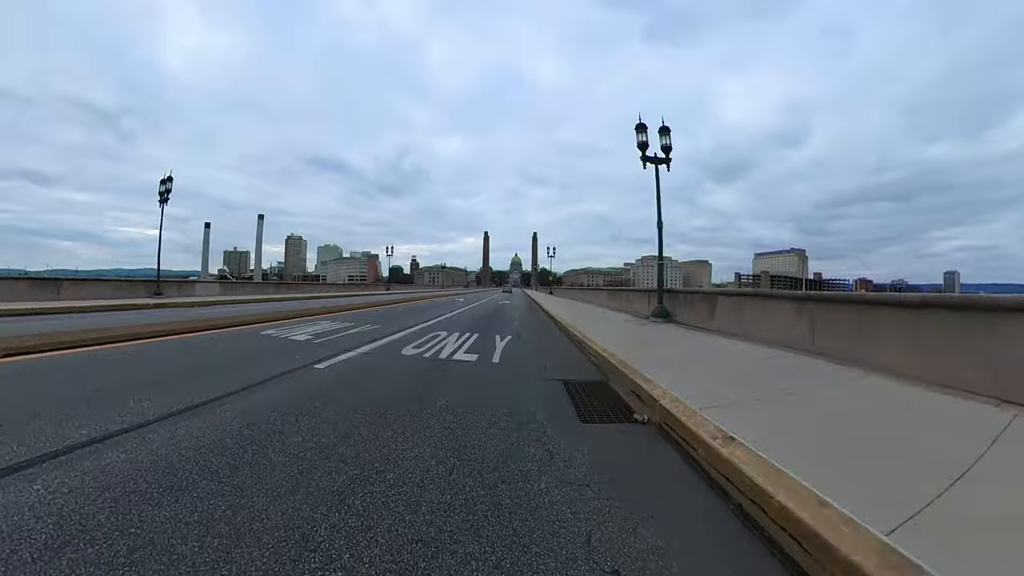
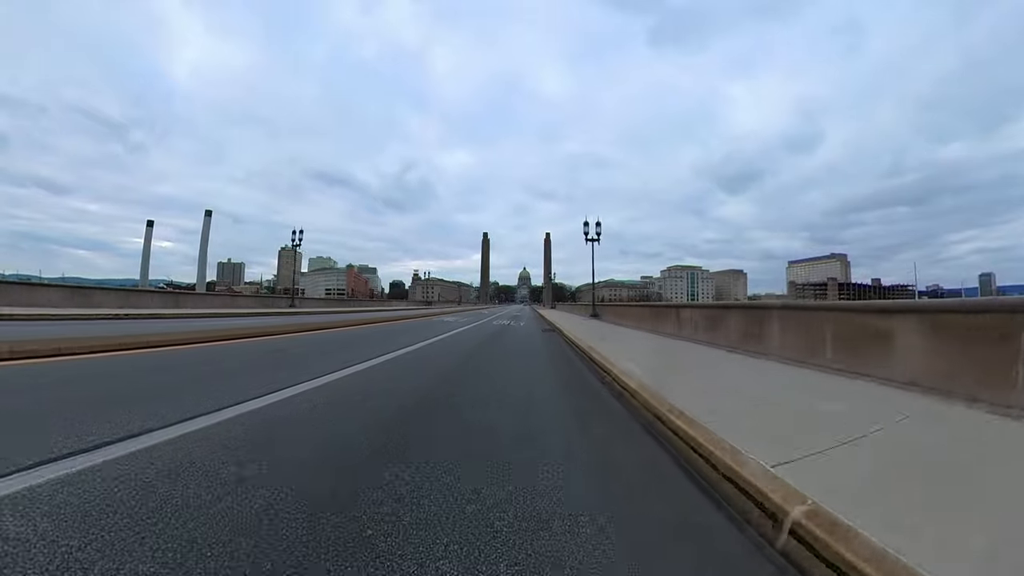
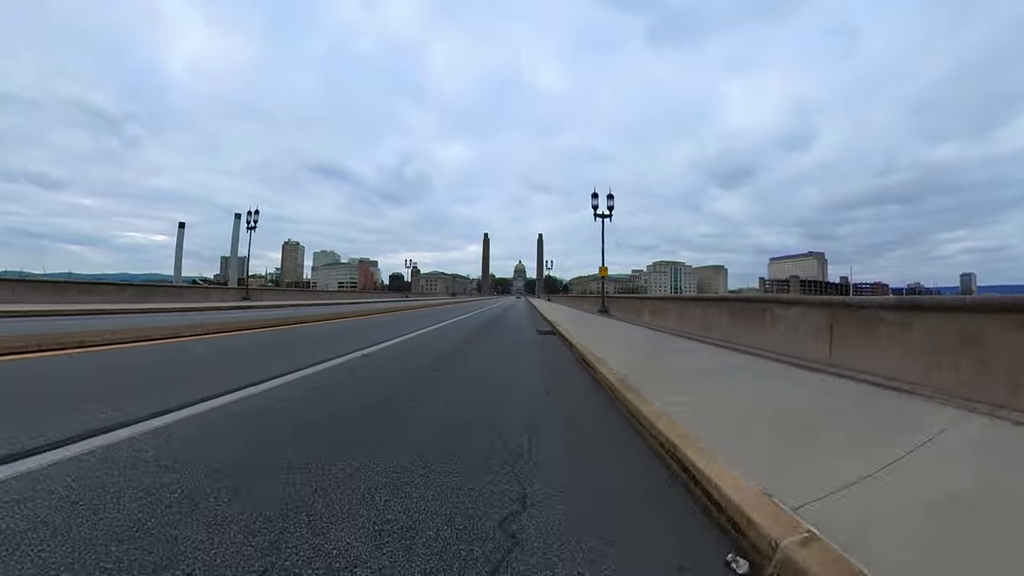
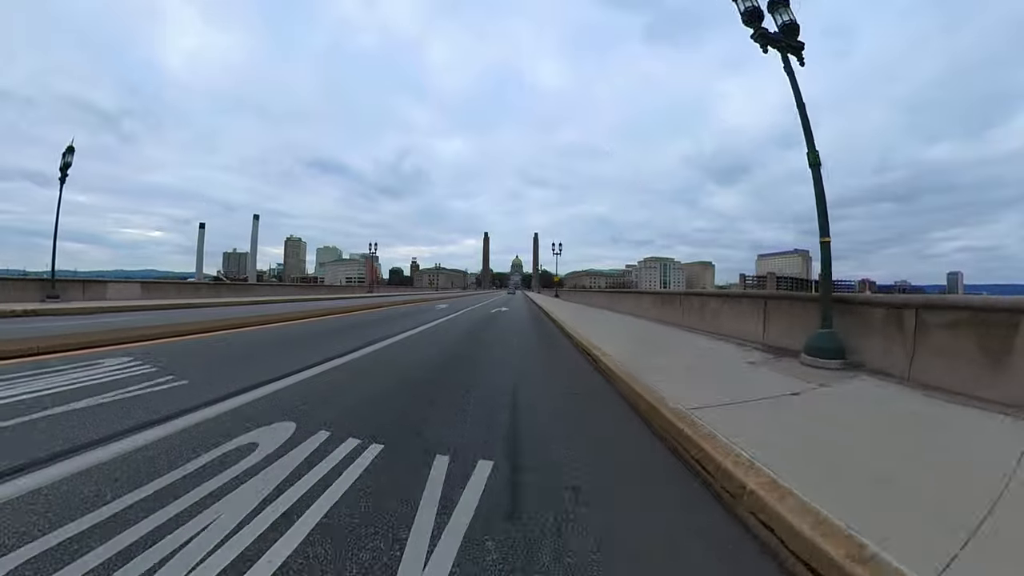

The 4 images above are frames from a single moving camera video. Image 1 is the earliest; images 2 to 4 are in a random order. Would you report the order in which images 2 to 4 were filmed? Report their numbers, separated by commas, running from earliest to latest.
4, 3, 2
